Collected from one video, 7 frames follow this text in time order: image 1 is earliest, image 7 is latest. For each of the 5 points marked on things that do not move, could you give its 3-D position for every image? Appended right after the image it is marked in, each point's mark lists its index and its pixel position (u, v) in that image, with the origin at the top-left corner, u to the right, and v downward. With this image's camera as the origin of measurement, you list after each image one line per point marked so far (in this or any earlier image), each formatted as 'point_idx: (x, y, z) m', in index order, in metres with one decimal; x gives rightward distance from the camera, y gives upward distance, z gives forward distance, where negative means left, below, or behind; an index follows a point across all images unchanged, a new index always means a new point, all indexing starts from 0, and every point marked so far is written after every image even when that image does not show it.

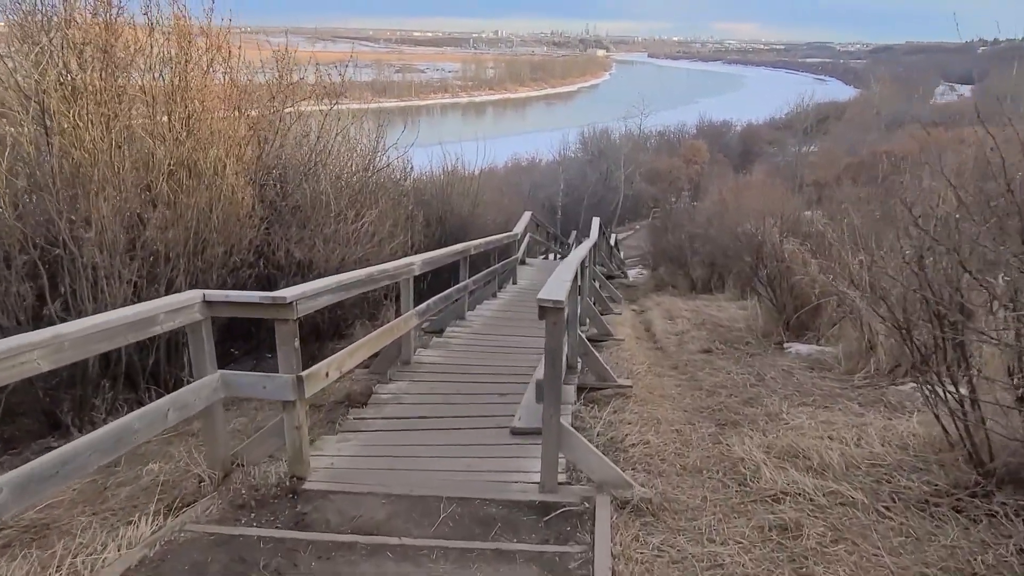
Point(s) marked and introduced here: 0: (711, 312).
0: (+2.6, -0.3, +9.1) m
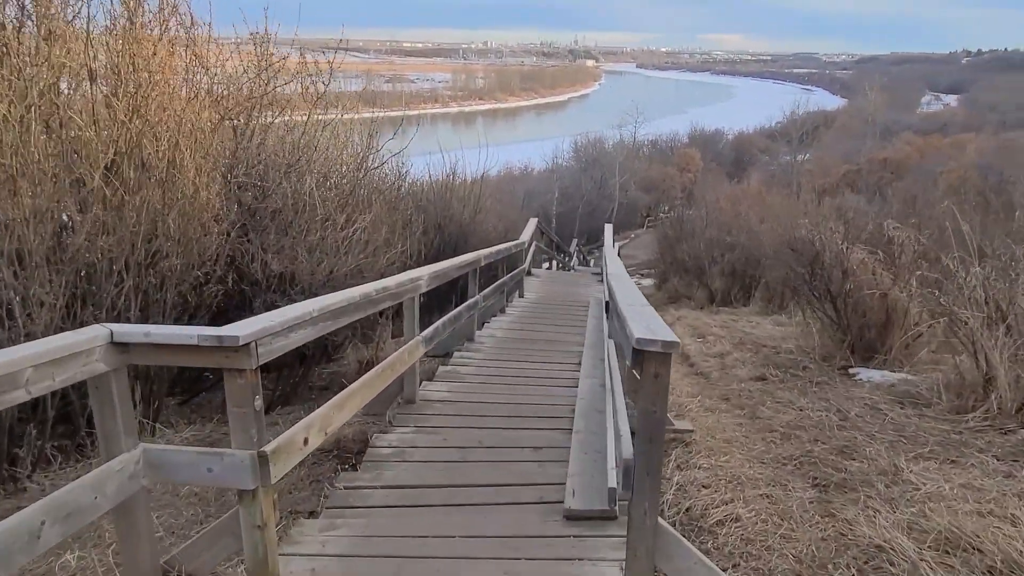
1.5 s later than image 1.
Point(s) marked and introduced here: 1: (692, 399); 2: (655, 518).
0: (+2.7, -0.5, +8.2) m
1: (+1.3, -0.8, +5.0) m
2: (+0.4, -0.6, +2.0) m
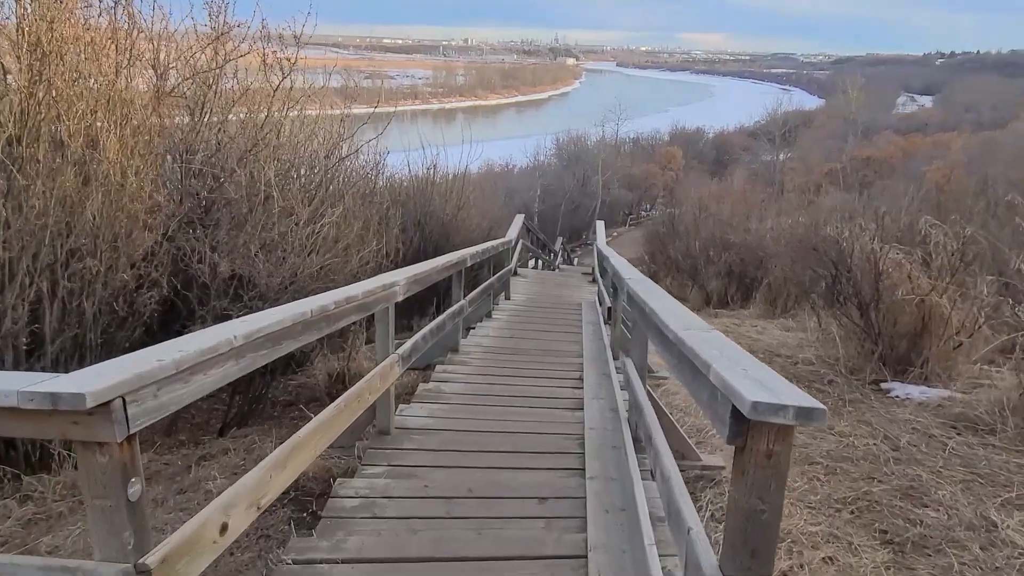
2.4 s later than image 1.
0: (+2.6, -0.5, +7.6) m
1: (+1.2, -0.8, +4.4) m
2: (+0.4, -0.7, +1.3) m
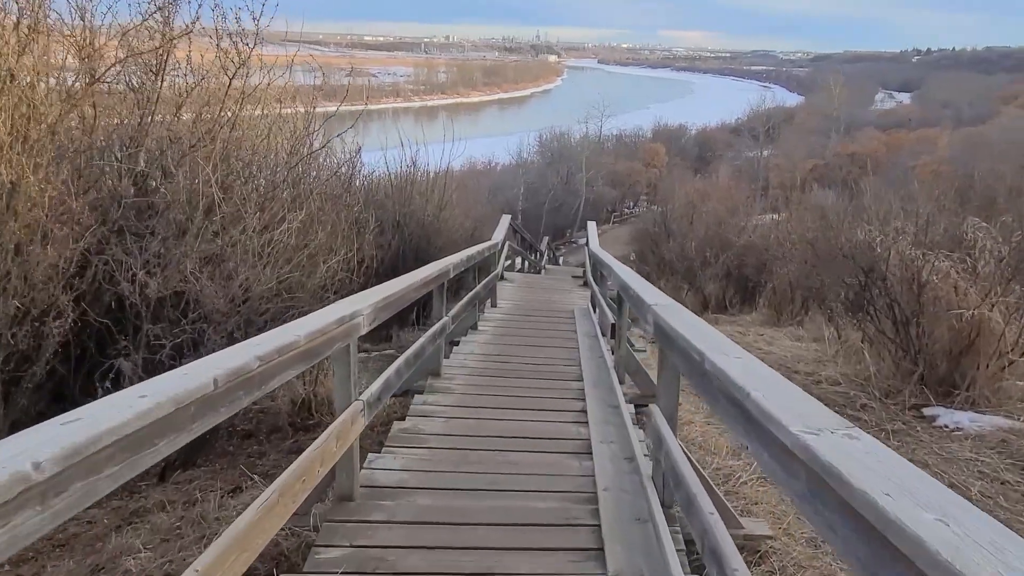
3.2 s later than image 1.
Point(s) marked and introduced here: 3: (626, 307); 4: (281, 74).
0: (+2.4, -0.6, +6.9) m
1: (+1.2, -0.9, +3.7) m
2: (+0.5, -0.8, +0.6) m
3: (+0.7, -0.1, +4.4) m
4: (-2.0, +1.9, +6.0) m
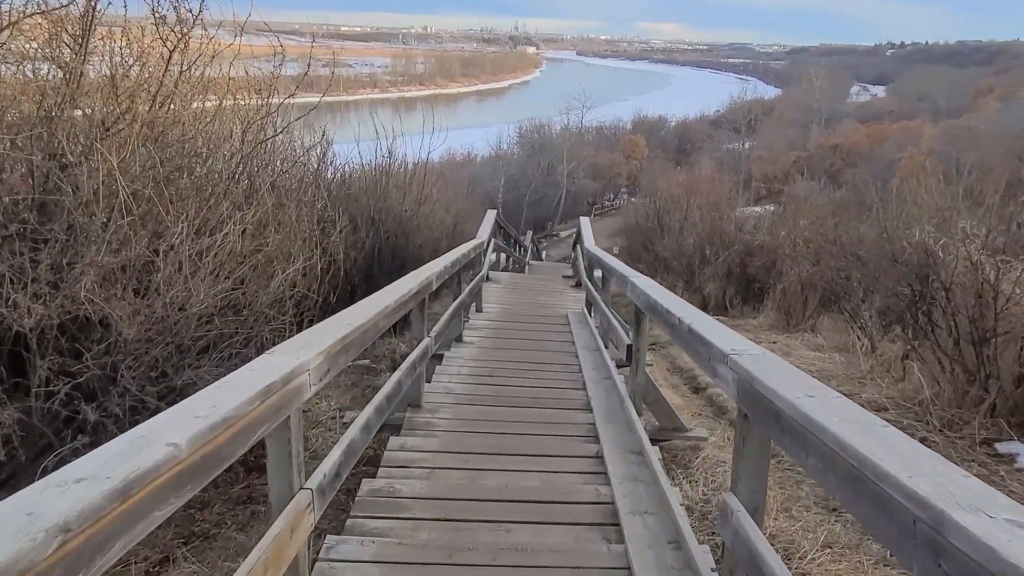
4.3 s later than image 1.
0: (+2.3, -0.6, +6.2) m
1: (+1.2, -1.0, +3.0) m
2: (+0.6, -0.9, -0.1) m
3: (+0.7, -0.2, +3.6) m
4: (-2.1, +1.8, +5.2) m
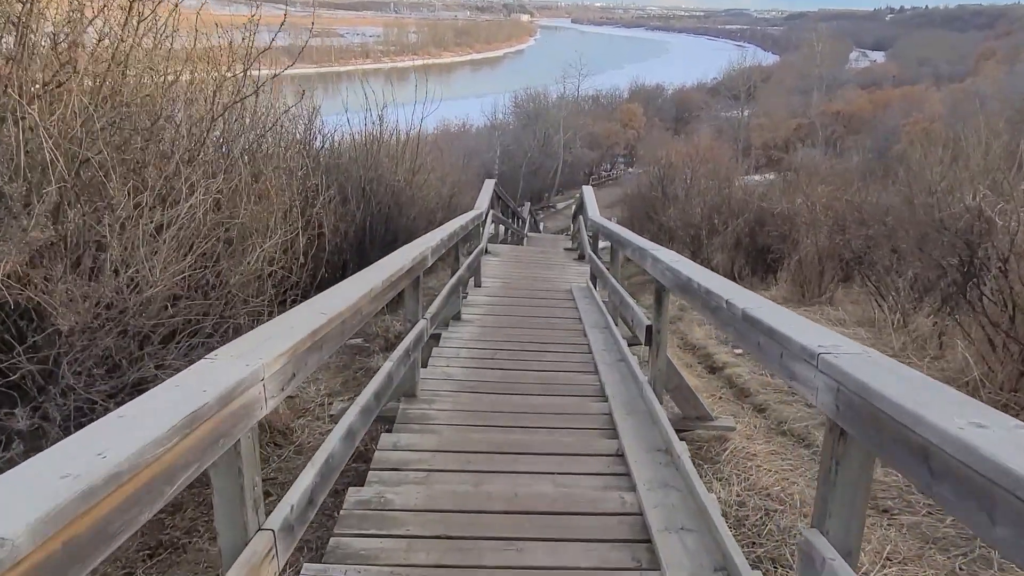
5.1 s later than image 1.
0: (+2.4, -0.4, +5.9) m
1: (+1.2, -0.9, +2.6) m
2: (+0.6, -0.9, -0.5) m
3: (+0.7, -0.1, +3.2) m
4: (-2.1, +2.0, +4.7) m
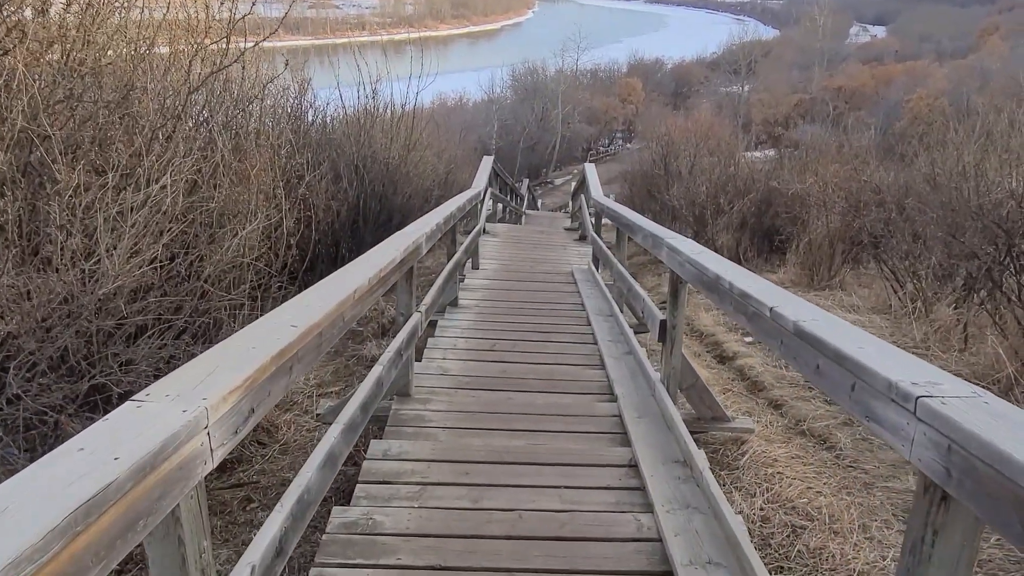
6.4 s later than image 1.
0: (+2.4, -0.2, +5.6) m
1: (+1.2, -0.9, +2.4) m
2: (+0.6, -1.0, -0.7) m
3: (+0.7, 0.0, +2.9) m
4: (-2.1, +2.1, +4.3) m
